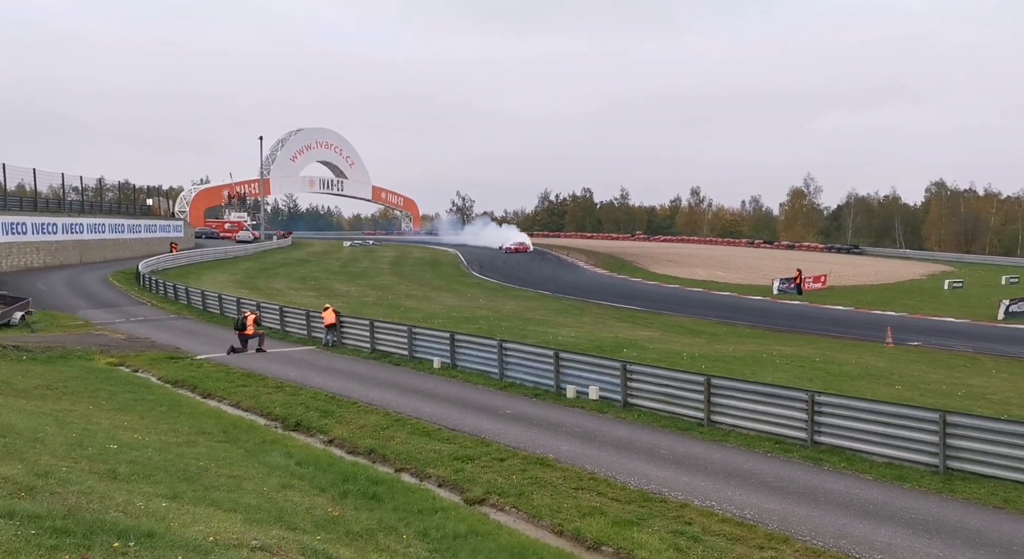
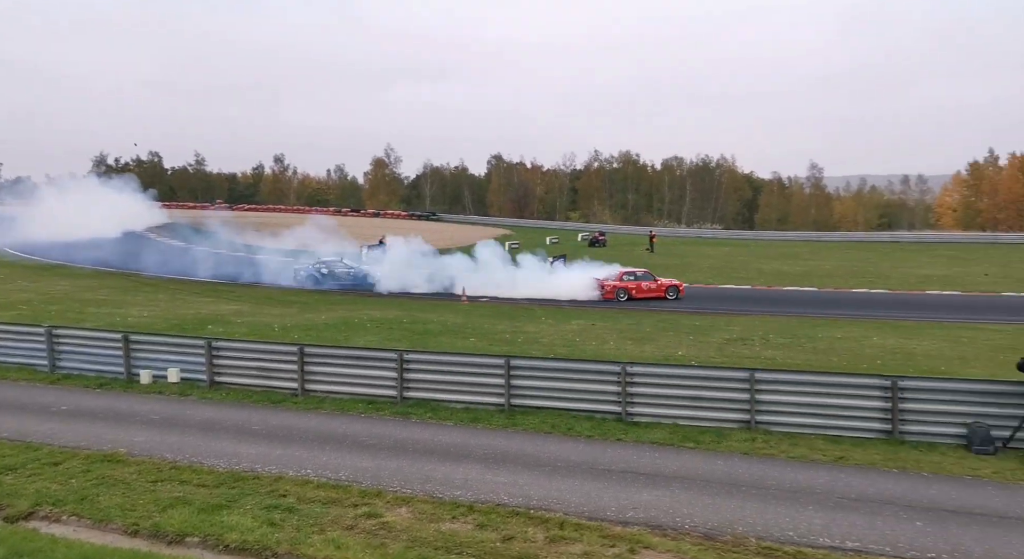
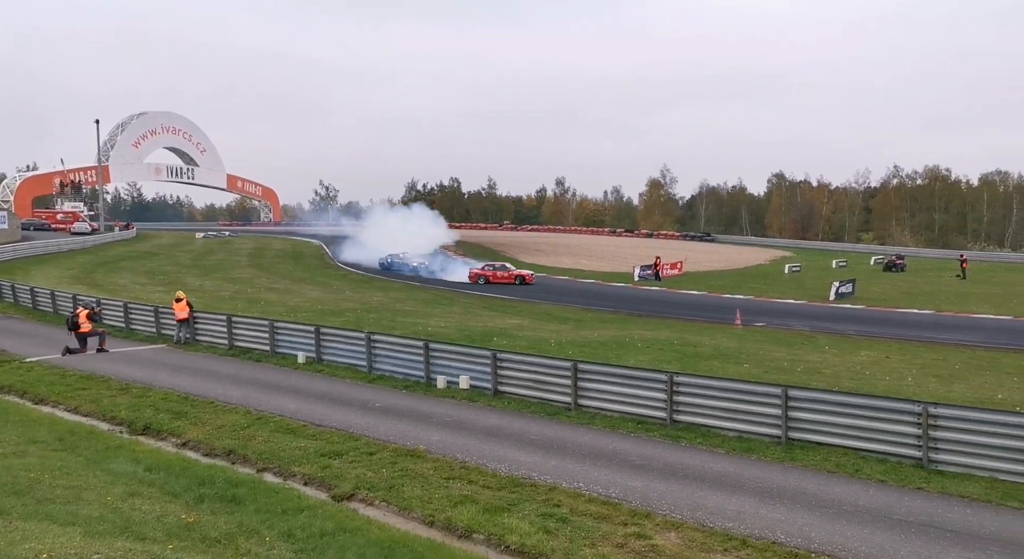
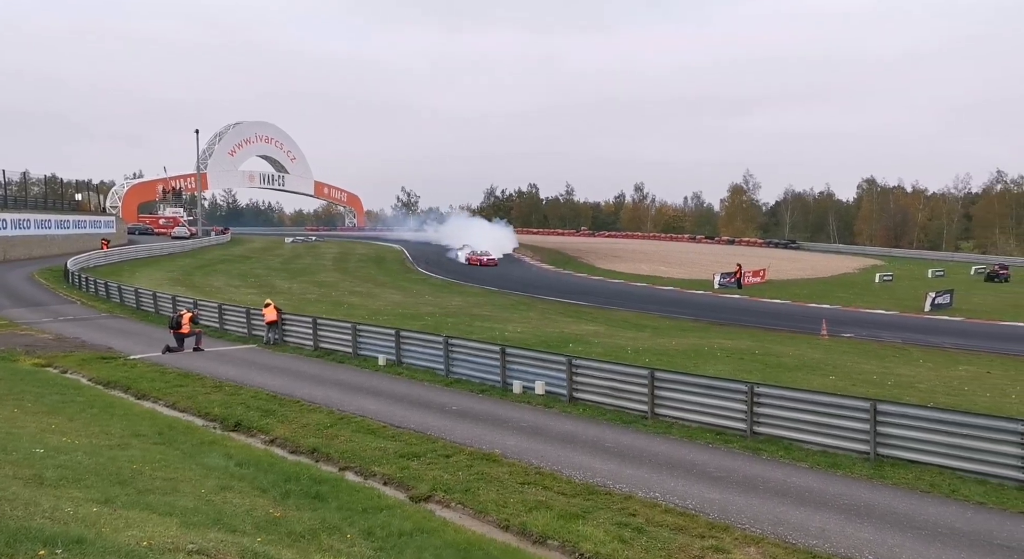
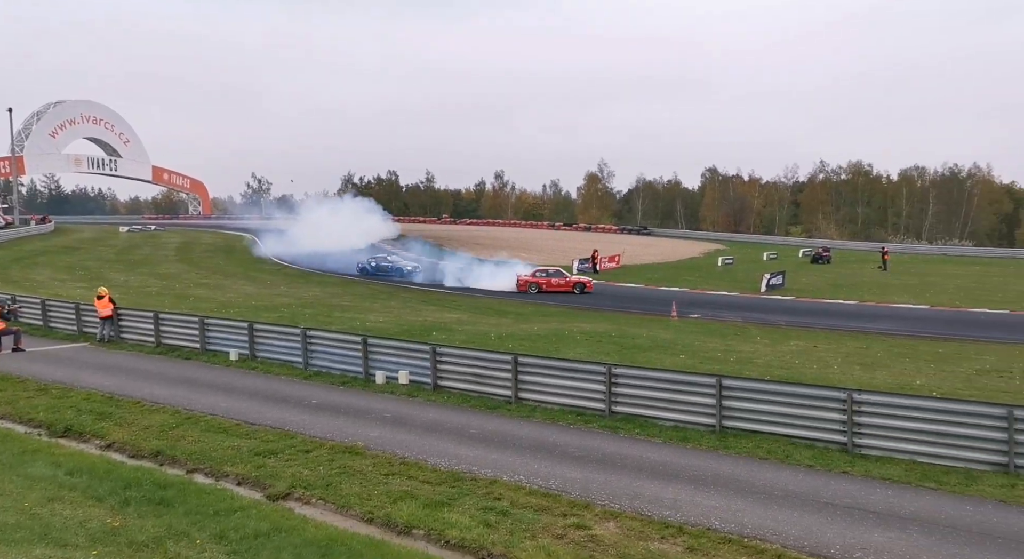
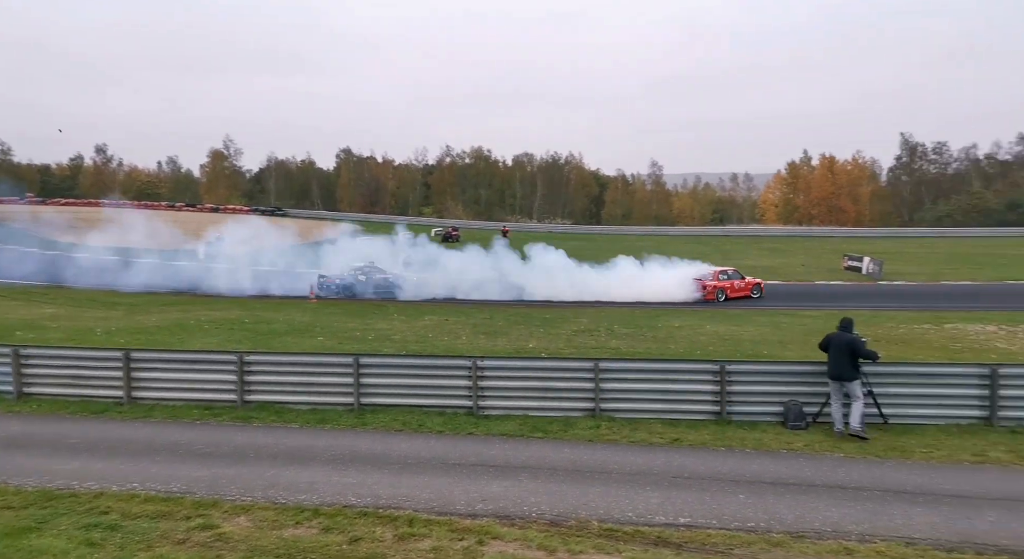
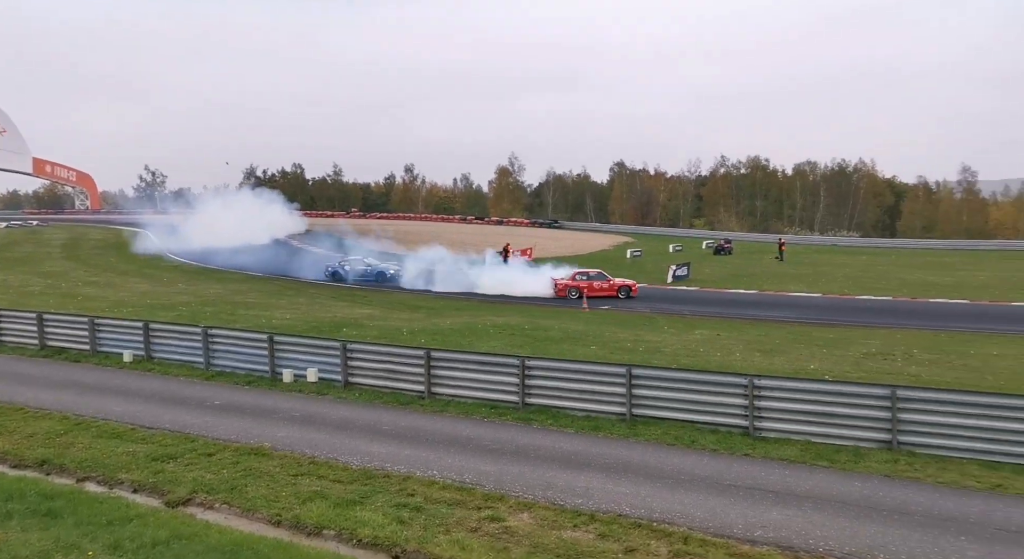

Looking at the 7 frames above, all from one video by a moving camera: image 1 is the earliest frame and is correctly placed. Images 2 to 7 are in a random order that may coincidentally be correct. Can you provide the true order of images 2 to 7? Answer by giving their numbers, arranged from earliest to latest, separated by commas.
4, 3, 5, 7, 2, 6
